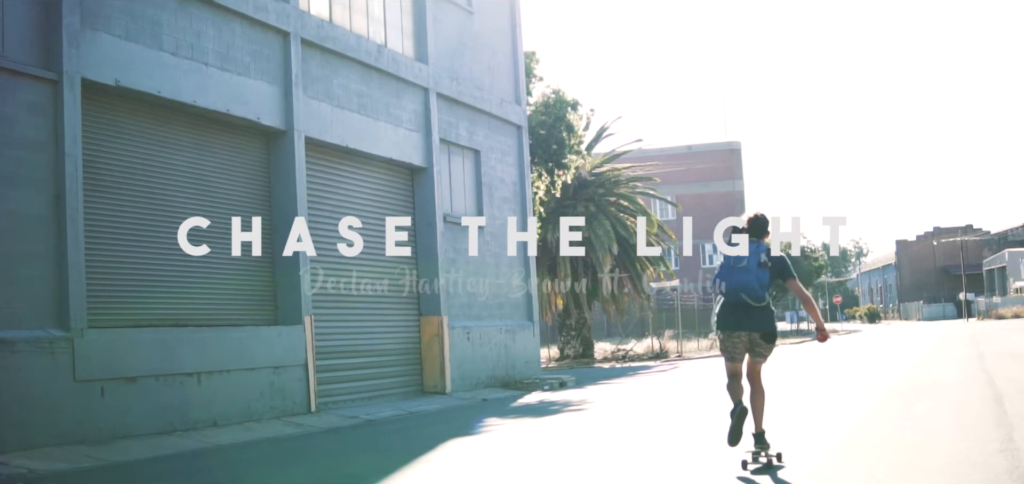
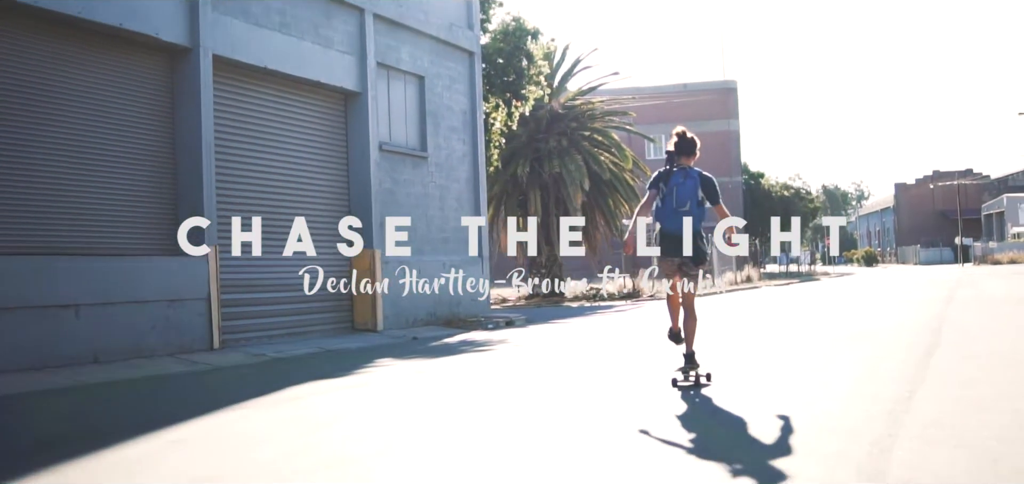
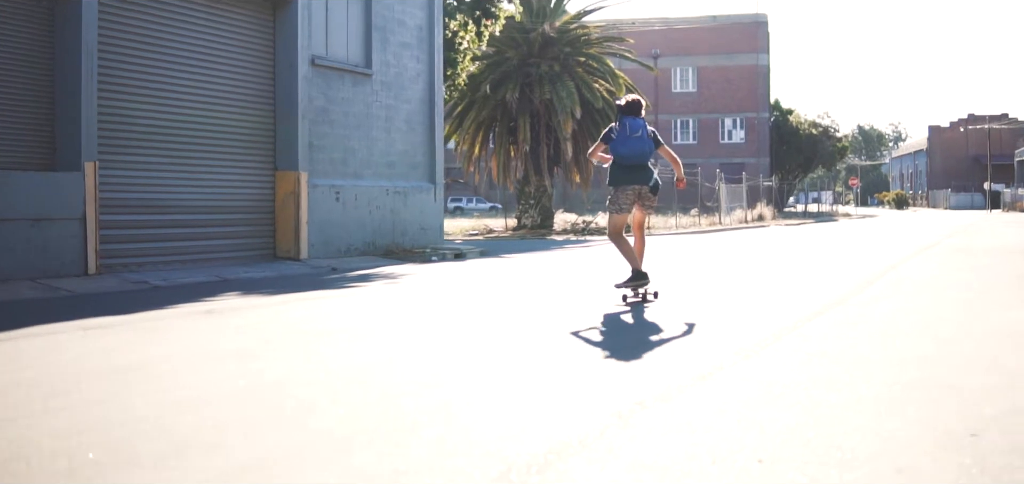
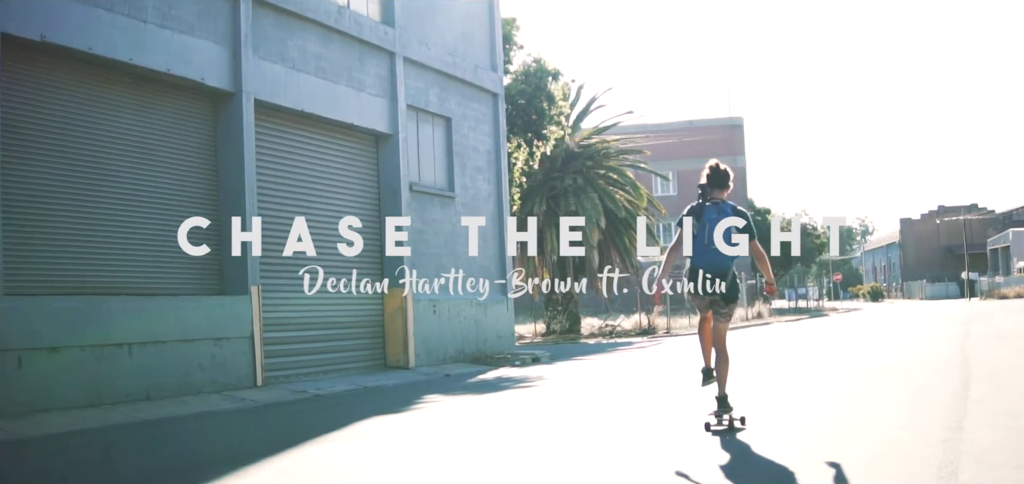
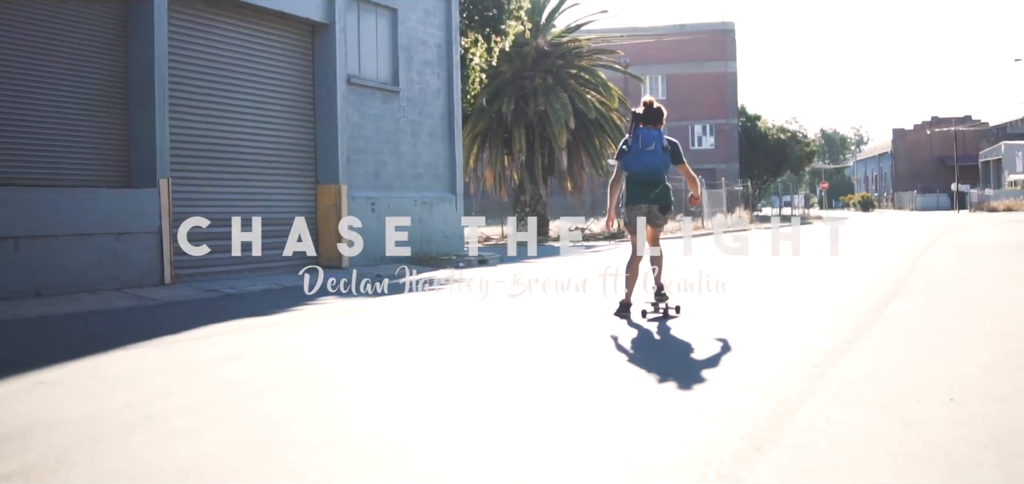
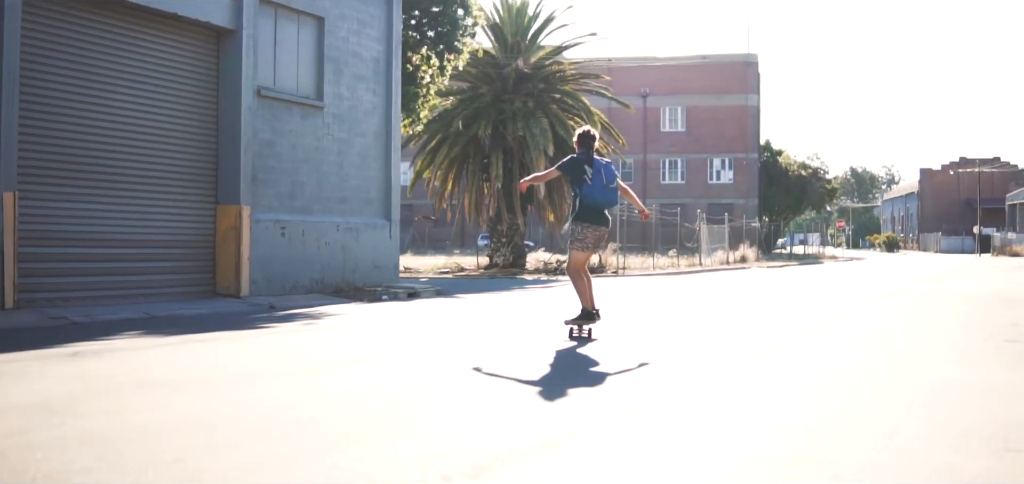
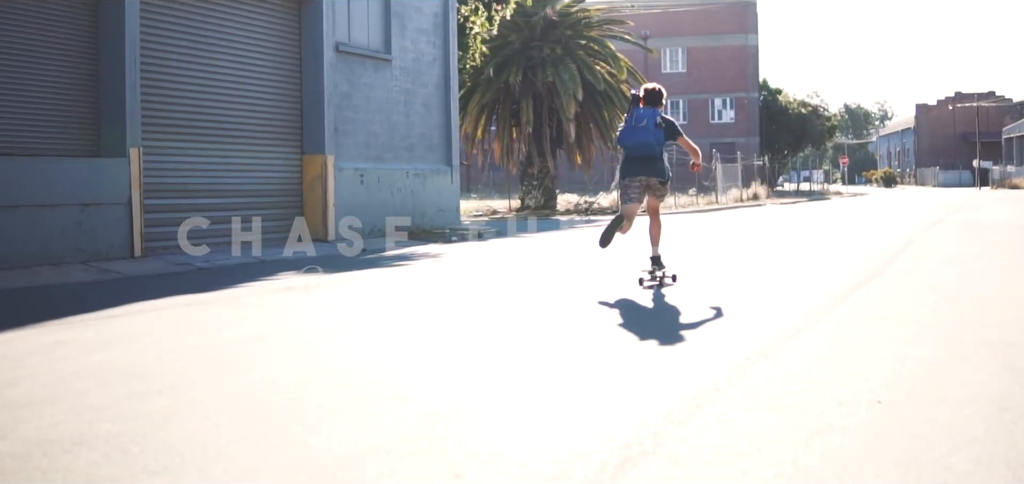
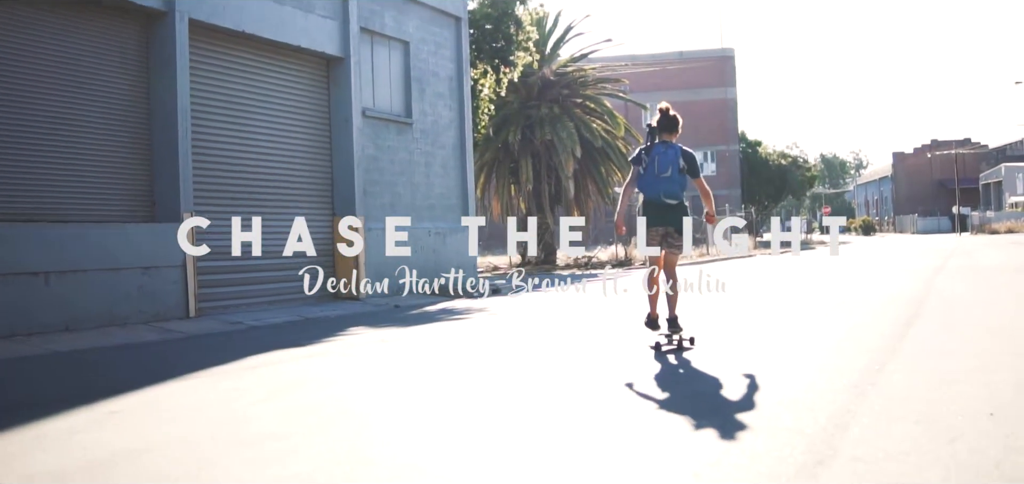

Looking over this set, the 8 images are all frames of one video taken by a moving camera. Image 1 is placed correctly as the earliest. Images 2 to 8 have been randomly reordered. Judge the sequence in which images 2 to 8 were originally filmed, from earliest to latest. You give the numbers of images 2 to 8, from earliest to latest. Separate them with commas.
4, 2, 8, 5, 7, 3, 6
